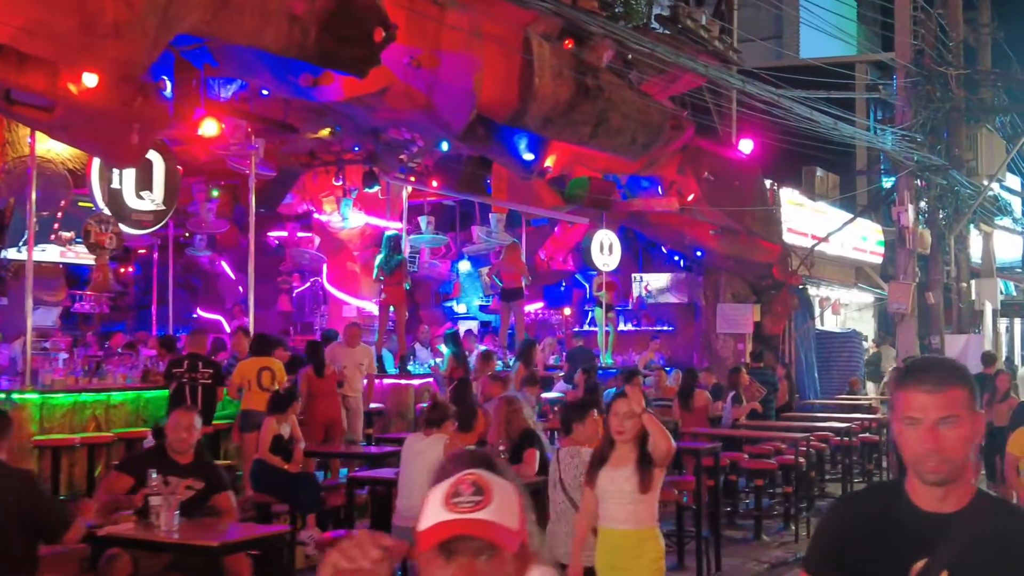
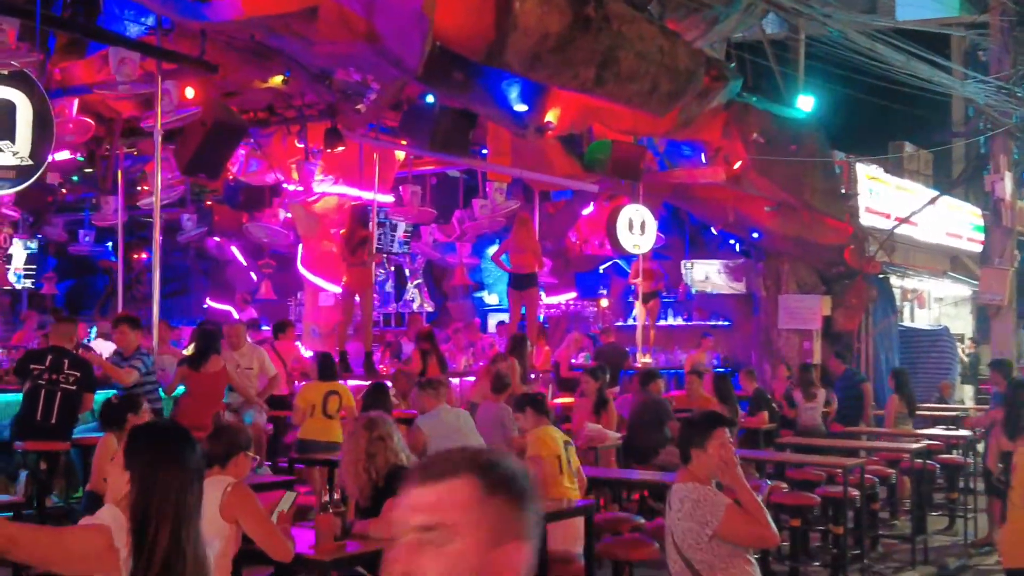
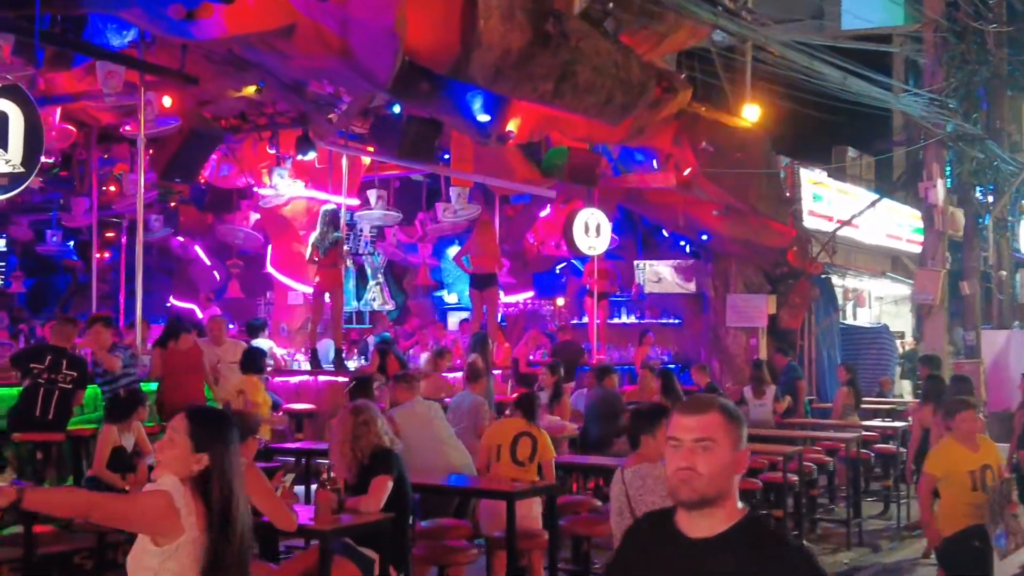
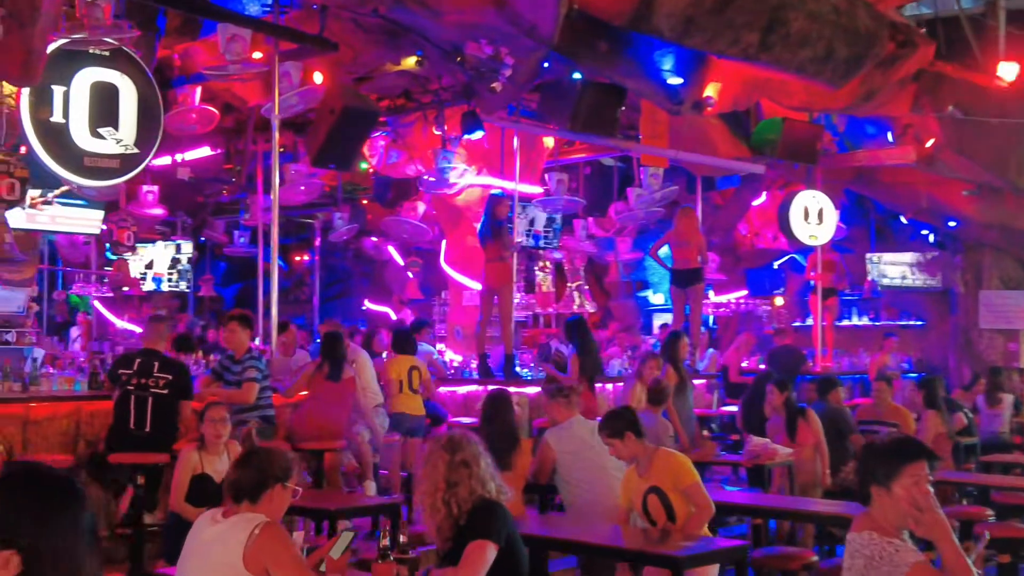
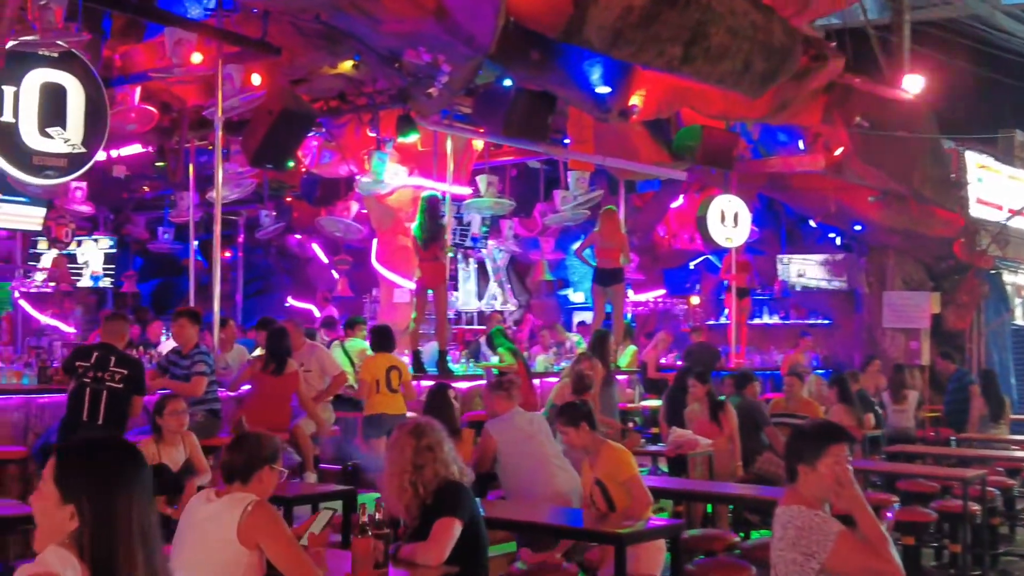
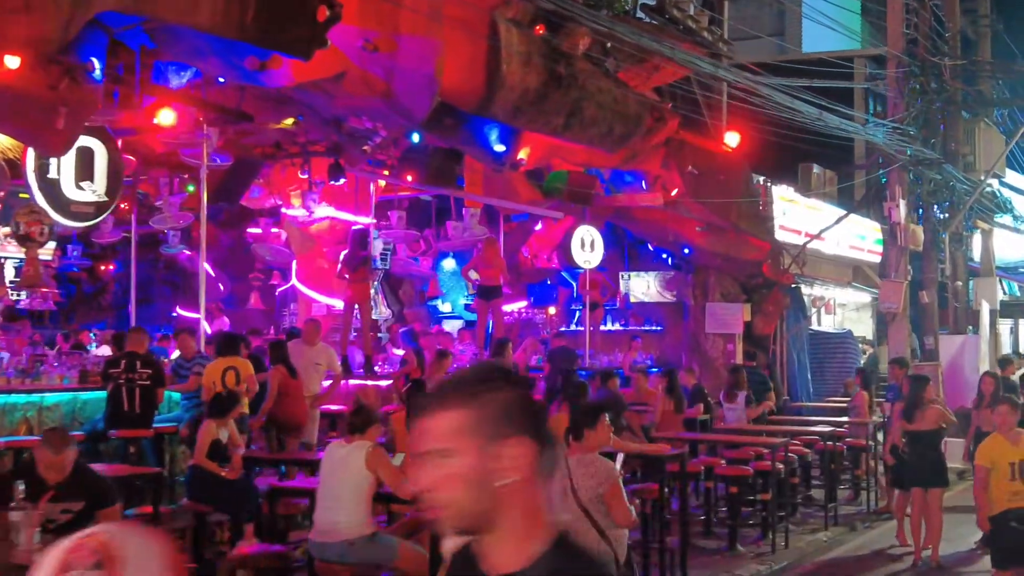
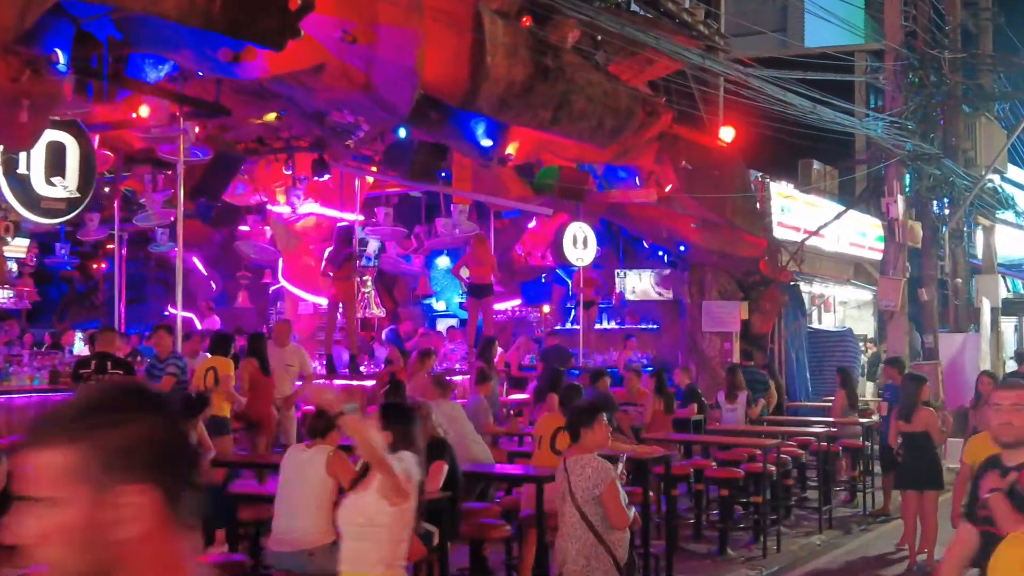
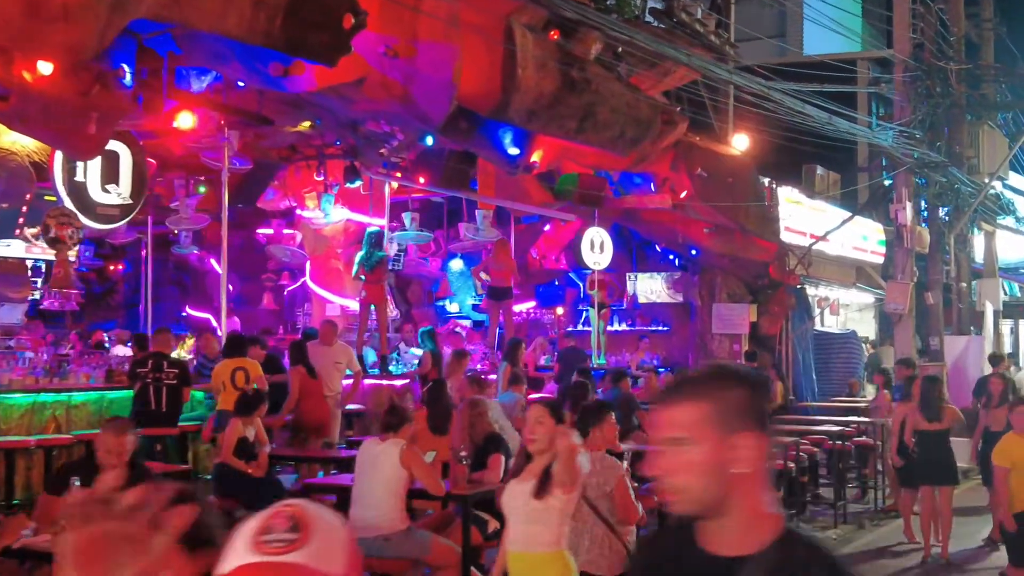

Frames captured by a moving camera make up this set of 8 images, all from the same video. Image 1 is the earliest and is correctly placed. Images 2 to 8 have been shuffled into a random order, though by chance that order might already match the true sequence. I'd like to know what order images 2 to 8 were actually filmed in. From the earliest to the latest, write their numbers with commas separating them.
8, 6, 7, 3, 2, 5, 4
